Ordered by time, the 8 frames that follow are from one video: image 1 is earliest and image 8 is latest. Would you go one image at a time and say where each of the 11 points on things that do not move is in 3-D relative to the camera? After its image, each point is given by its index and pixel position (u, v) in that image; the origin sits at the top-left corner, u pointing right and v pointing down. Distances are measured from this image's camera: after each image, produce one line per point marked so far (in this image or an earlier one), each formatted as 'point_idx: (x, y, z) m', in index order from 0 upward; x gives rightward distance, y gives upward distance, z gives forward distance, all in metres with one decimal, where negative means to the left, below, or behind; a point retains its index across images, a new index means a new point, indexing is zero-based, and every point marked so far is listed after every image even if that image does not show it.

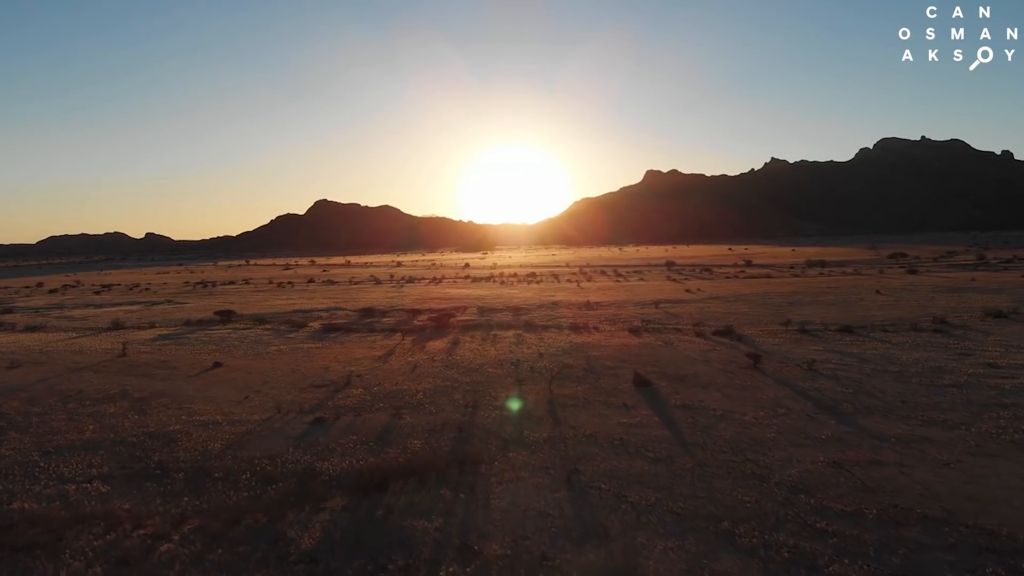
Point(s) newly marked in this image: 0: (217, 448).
0: (-4.4, -2.4, +16.5) m
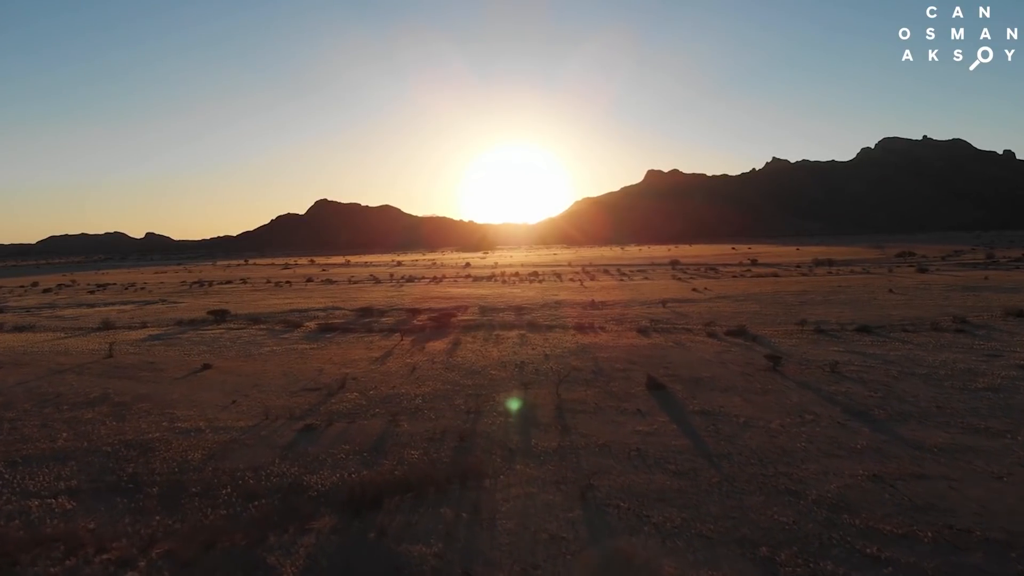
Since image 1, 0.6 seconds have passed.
0: (-4.3, -2.3, +15.2) m
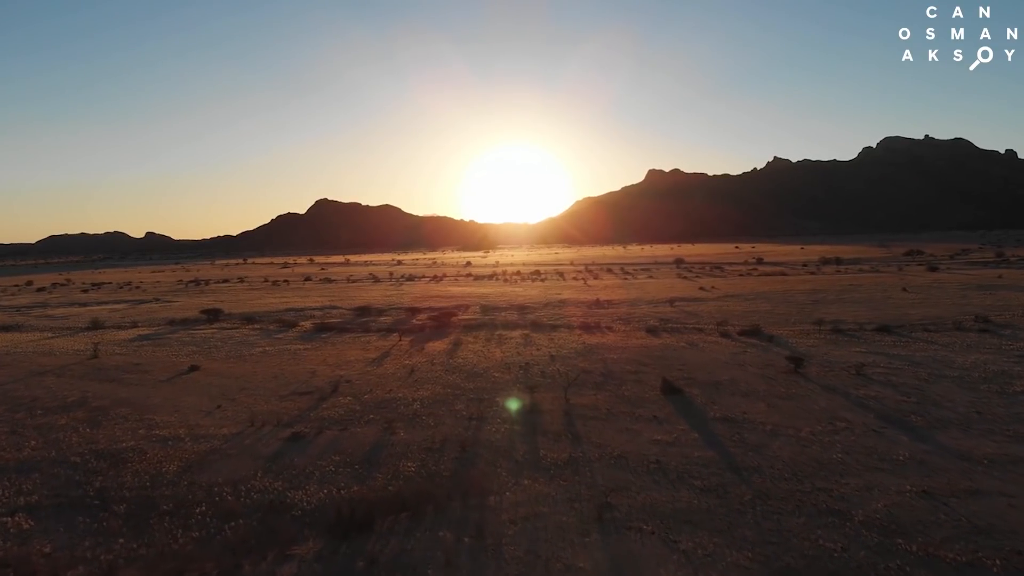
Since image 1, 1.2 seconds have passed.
0: (-4.2, -2.3, +13.8) m
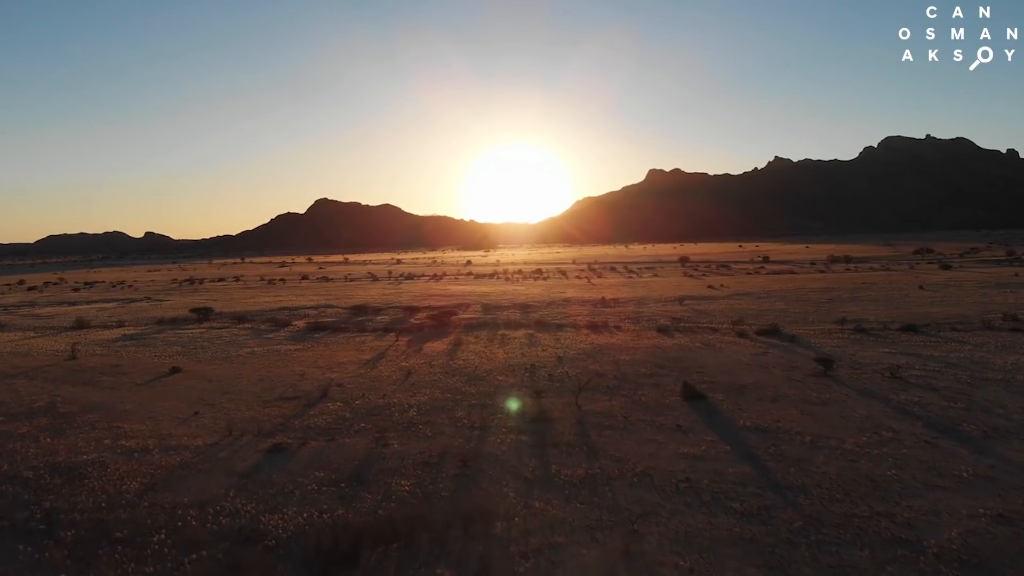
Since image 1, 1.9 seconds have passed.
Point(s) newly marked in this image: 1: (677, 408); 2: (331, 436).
0: (-4.1, -2.2, +12.1) m
1: (+2.3, -1.7, +15.7) m
2: (-2.4, -1.9, +14.7) m
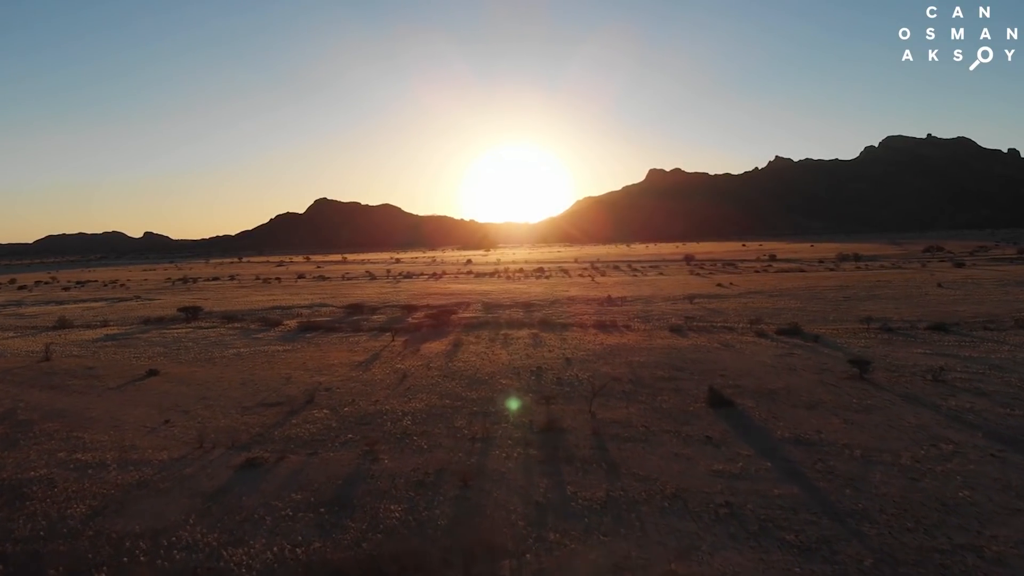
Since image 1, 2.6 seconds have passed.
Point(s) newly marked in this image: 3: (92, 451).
0: (-4.0, -2.1, +10.4) m
1: (+2.4, -1.6, +14.0) m
2: (-2.3, -1.8, +13.0) m
3: (-5.1, -2.0, +13.7) m
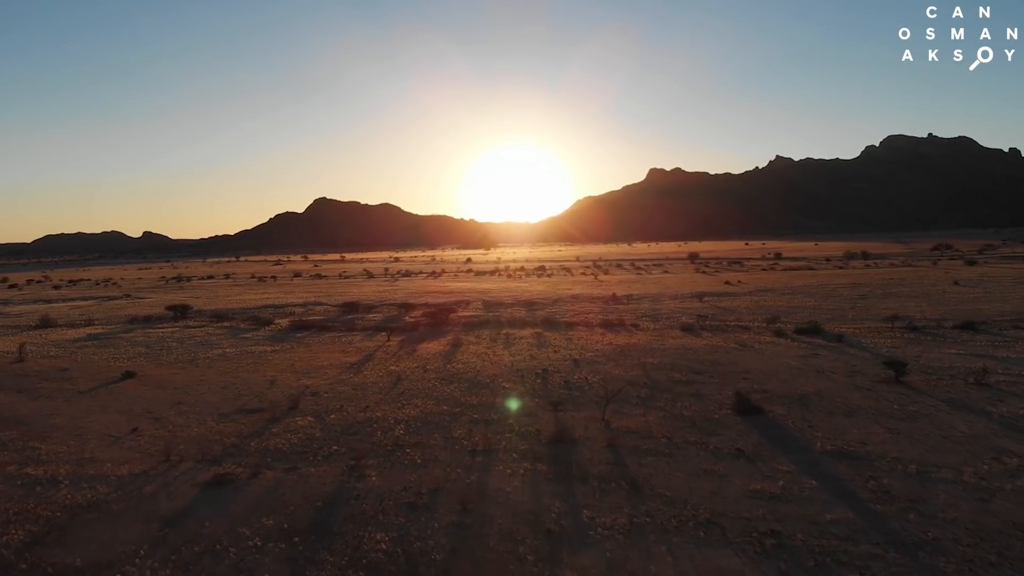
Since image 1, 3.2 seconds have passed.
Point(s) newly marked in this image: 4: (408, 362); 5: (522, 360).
0: (-4.0, -2.0, +8.9) m
1: (+2.4, -1.5, +12.5) m
2: (-2.2, -1.8, +11.5) m
3: (-5.0, -1.9, +12.2) m
4: (-1.8, -1.3, +19.8) m
5: (+0.2, -1.2, +19.5) m
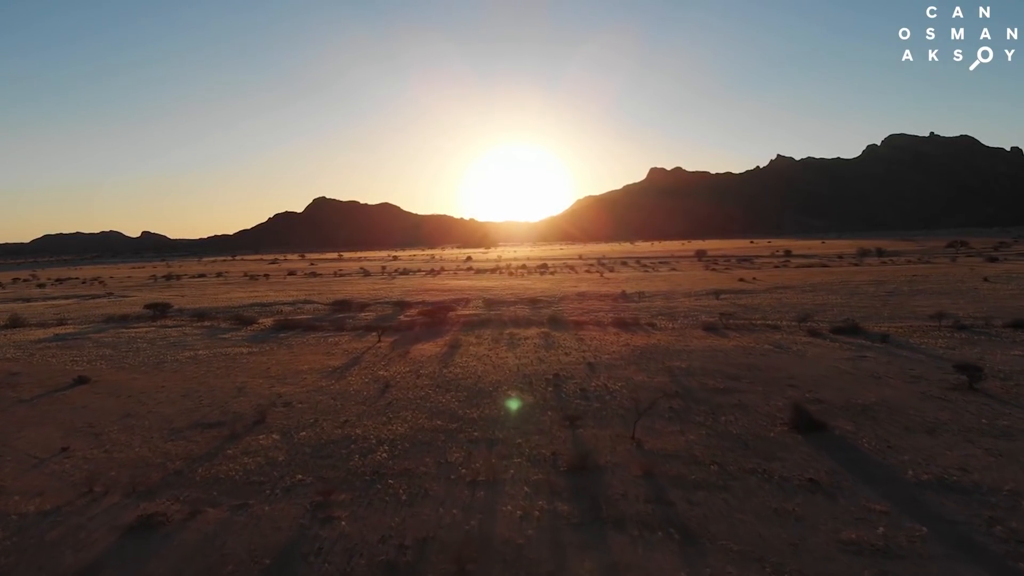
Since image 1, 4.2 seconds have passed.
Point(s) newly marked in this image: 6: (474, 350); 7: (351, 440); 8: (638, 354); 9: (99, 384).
0: (-3.9, -1.9, +6.5) m
1: (+2.5, -1.4, +10.0) m
2: (-2.1, -1.7, +9.0) m
3: (-5.0, -1.8, +9.8) m
4: (-1.8, -1.2, +17.4) m
5: (+0.2, -1.1, +17.0) m
6: (-0.7, -1.1, +19.4) m
7: (-1.6, -1.5, +11.1) m
8: (+2.0, -1.0, +17.8) m
9: (-6.4, -1.5, +17.7) m
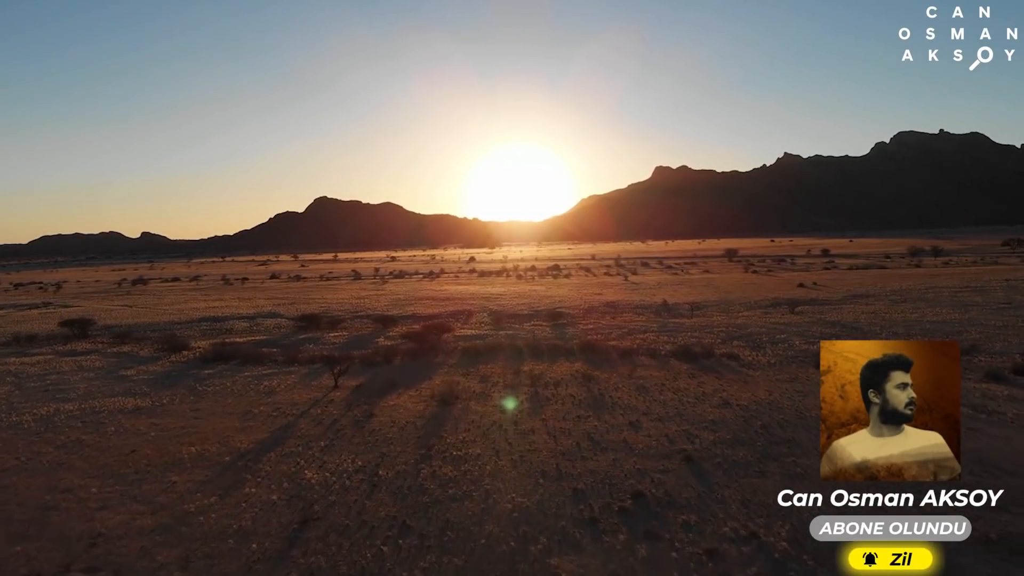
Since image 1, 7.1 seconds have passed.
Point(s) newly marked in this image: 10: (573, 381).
0: (-3.7, -2.2, -0.8) m
1: (+2.8, -1.7, +2.7) m
2: (-1.9, -1.9, +1.7) m
3: (-4.7, -2.1, +2.4) m
4: (-1.5, -1.5, +10.1) m
5: (+0.5, -1.4, +9.7) m
6: (-0.4, -1.3, +12.1) m
7: (-1.3, -1.8, +3.7) m
8: (+2.3, -1.3, +10.4) m
9: (-6.2, -1.8, +10.4) m
10: (+0.7, -1.2, +14.4) m
